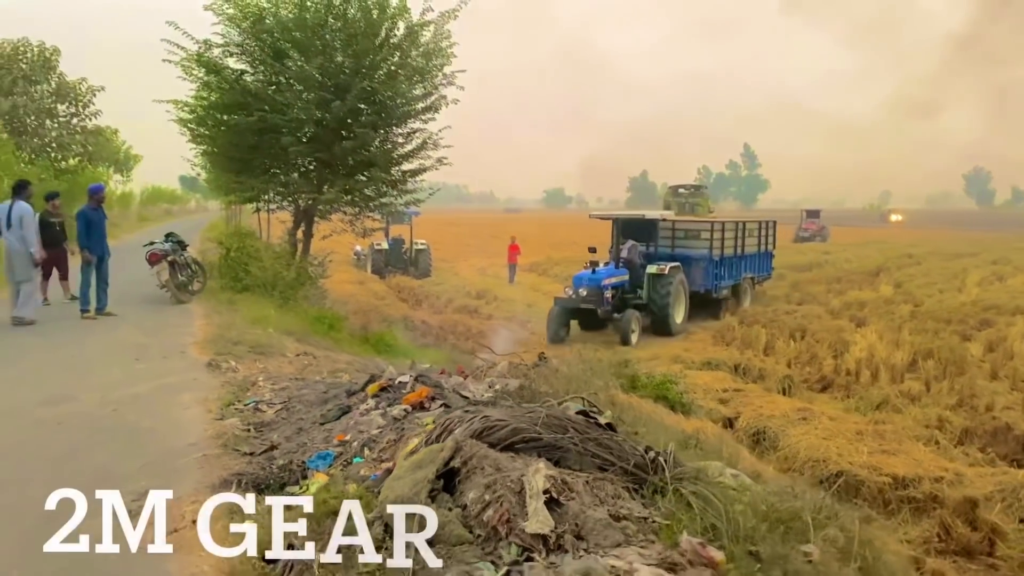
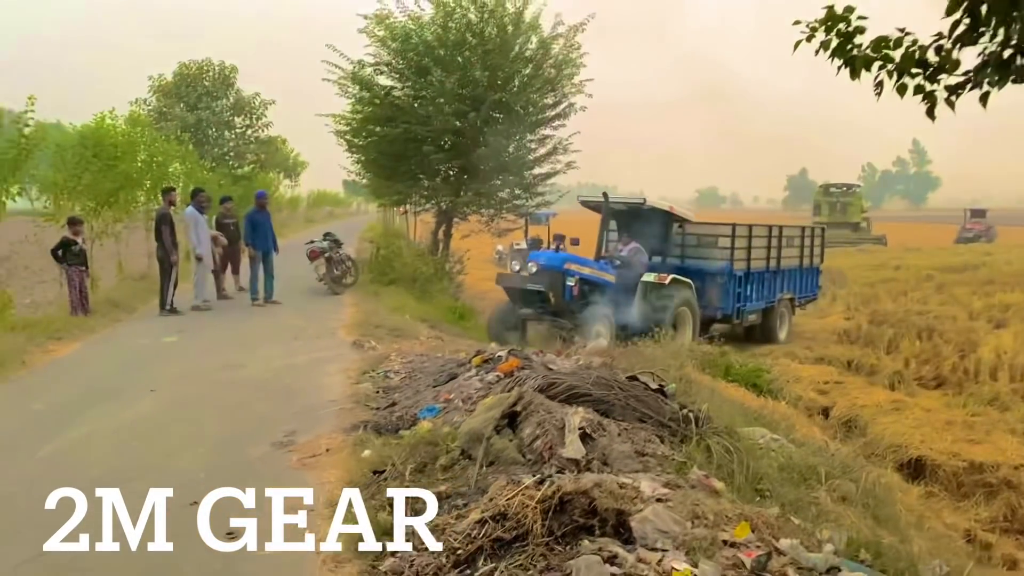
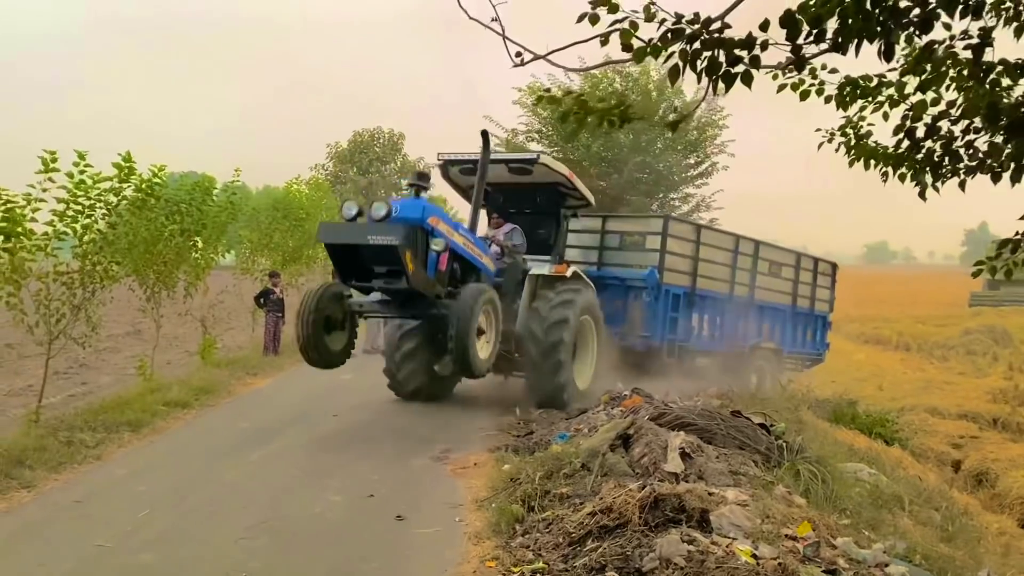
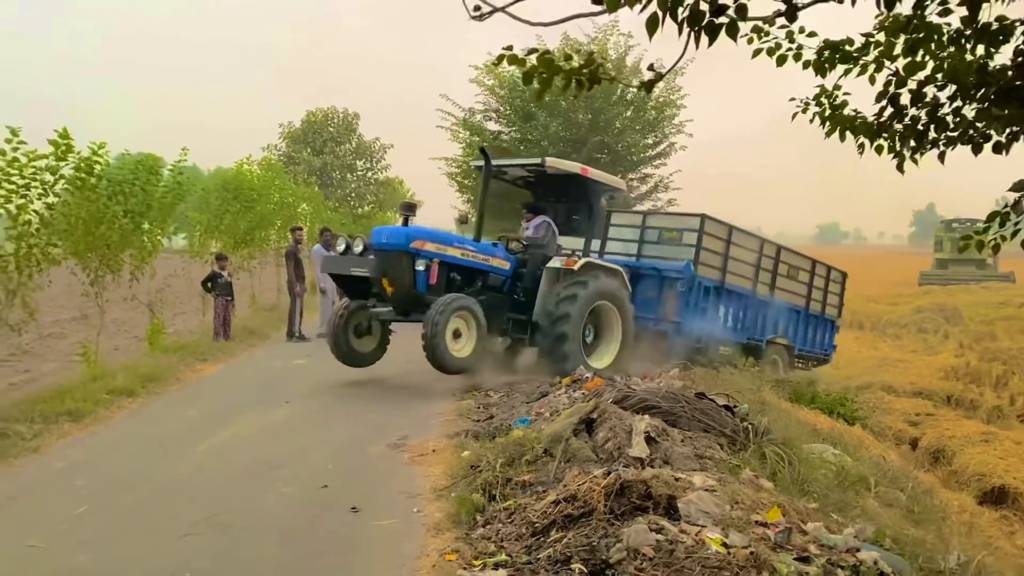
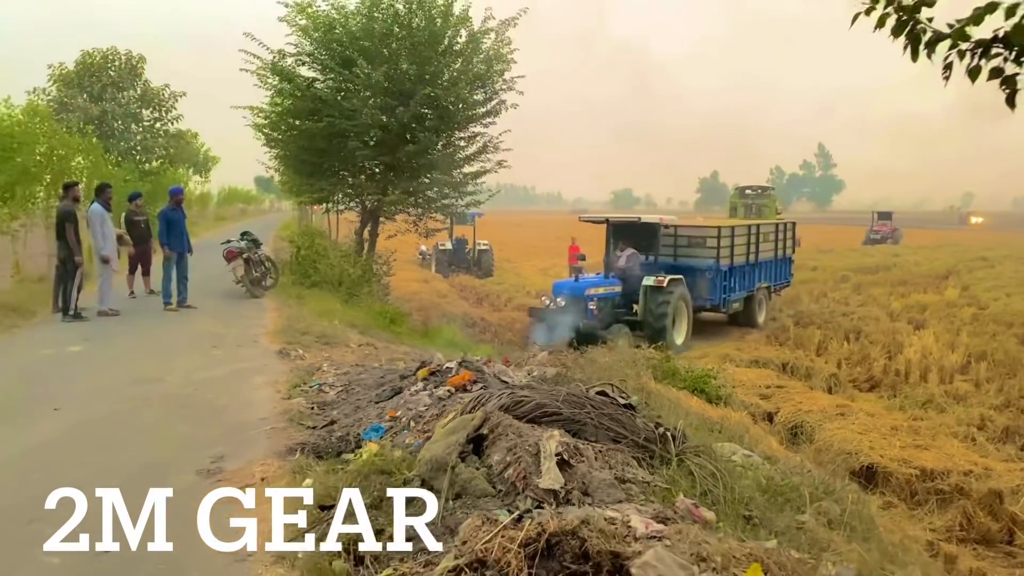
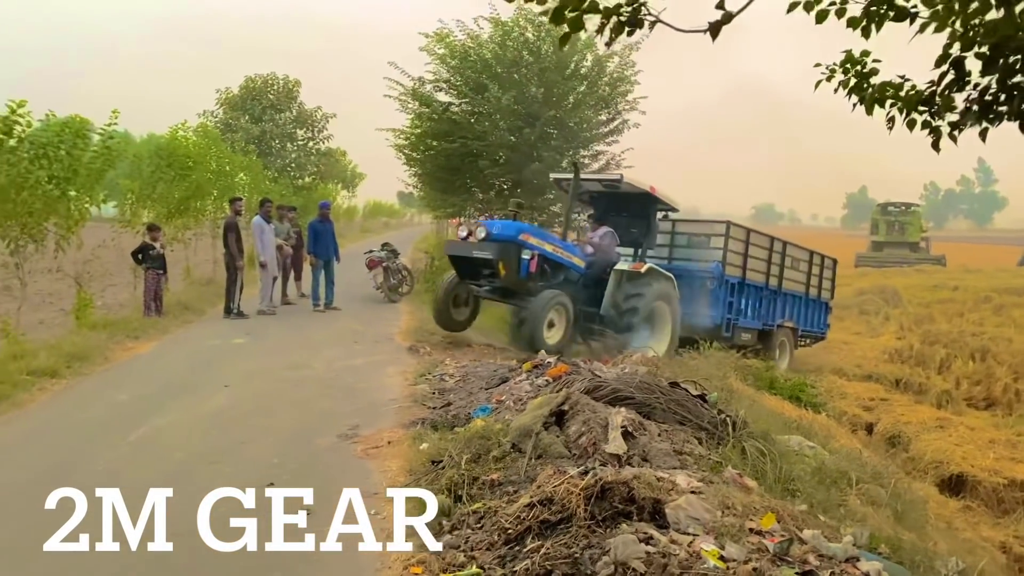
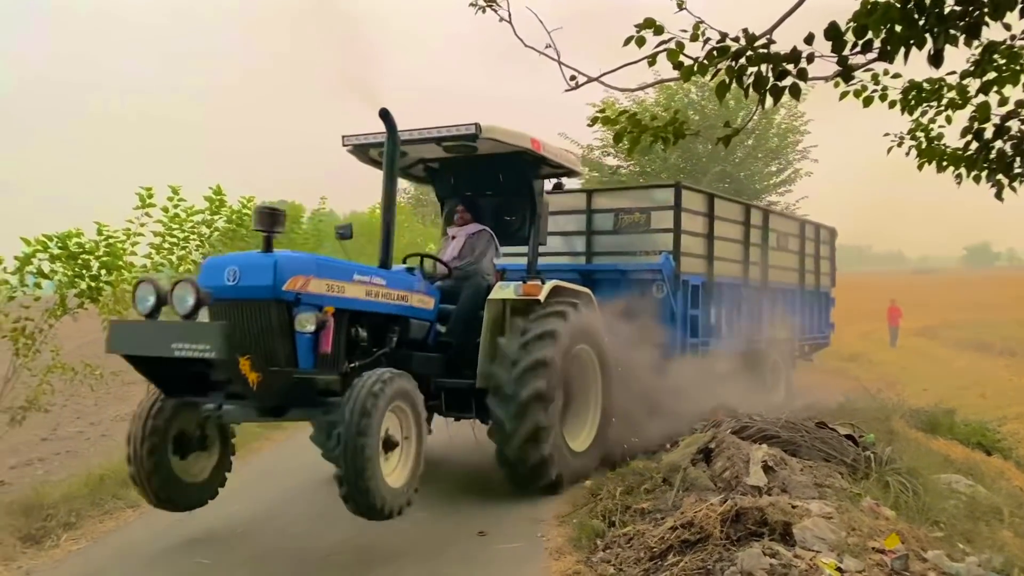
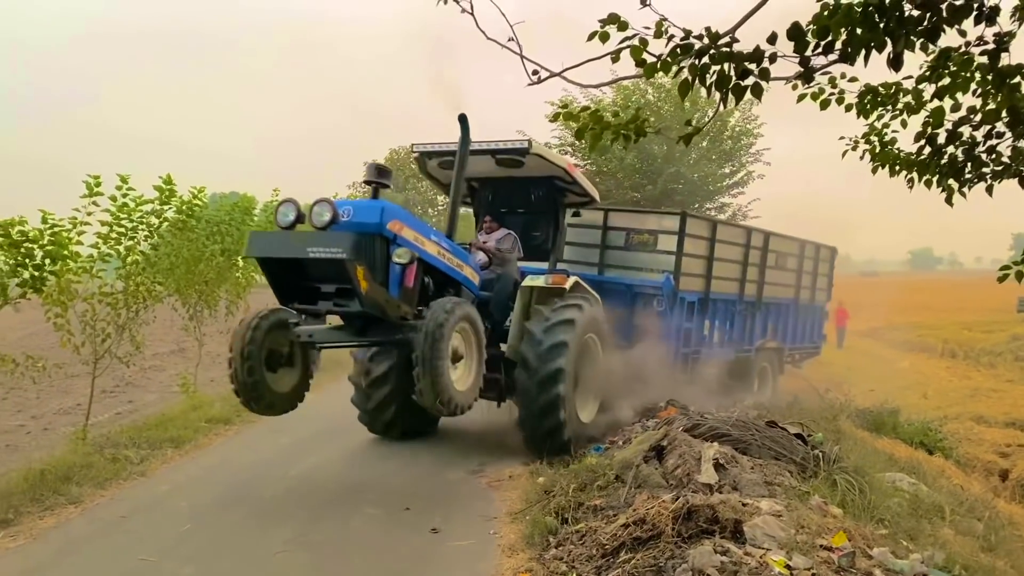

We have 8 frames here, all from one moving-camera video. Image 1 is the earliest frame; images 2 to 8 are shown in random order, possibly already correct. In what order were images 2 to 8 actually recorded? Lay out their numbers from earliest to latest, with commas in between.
5, 2, 6, 4, 3, 8, 7
